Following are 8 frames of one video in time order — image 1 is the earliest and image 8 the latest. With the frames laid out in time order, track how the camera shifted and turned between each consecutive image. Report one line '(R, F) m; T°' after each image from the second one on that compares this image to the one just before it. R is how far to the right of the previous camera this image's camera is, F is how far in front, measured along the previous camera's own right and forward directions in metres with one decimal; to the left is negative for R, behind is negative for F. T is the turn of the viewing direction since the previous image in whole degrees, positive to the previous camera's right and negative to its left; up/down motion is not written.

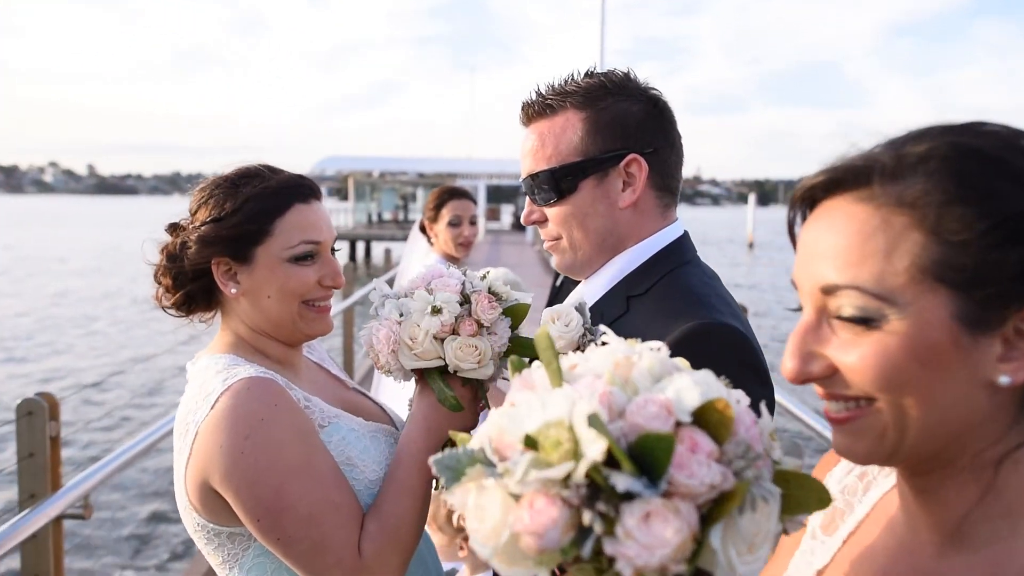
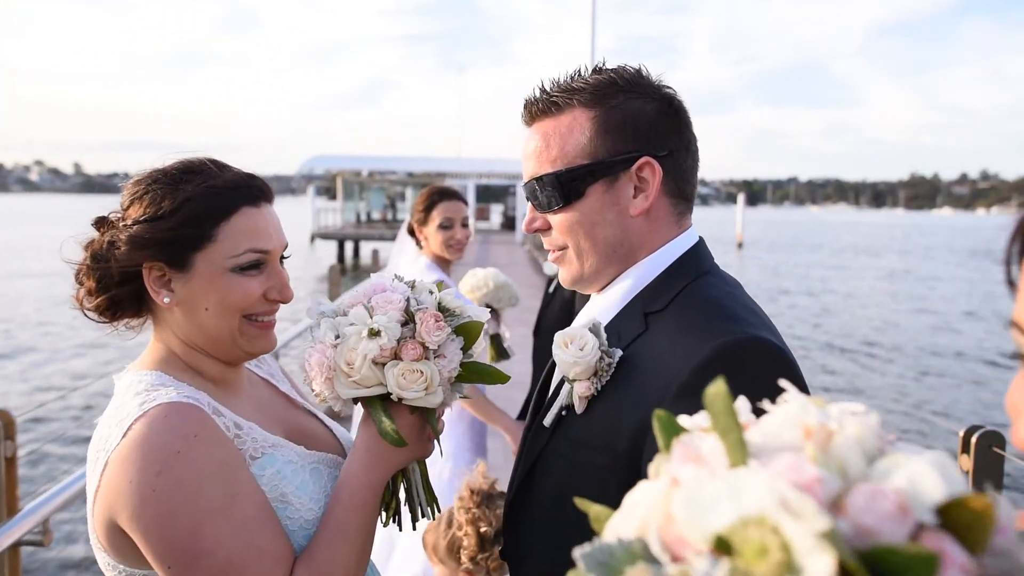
(0.0, +0.1) m; +1°
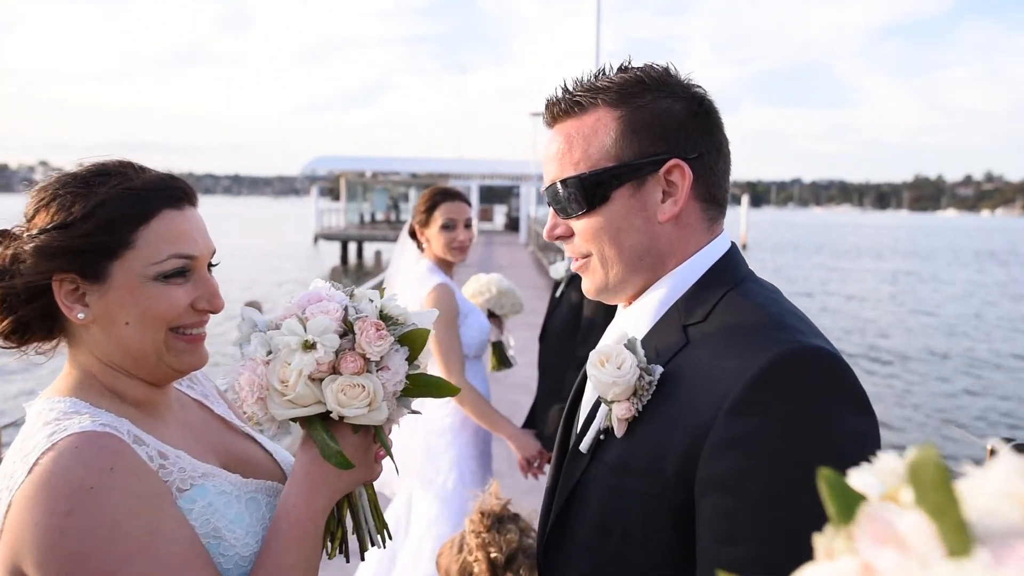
(0.0, +0.1) m; 0°
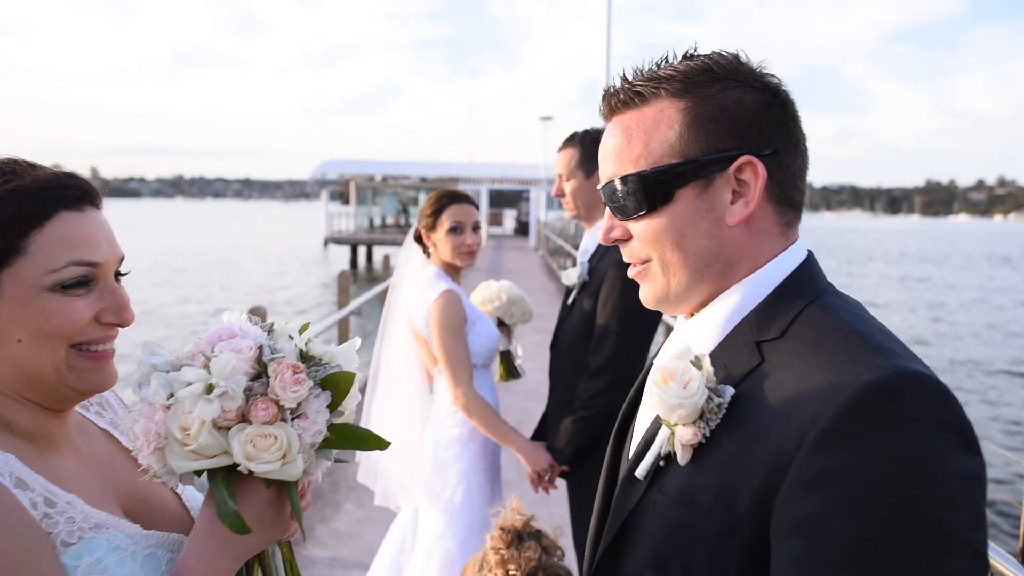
(0.0, +0.1) m; -1°
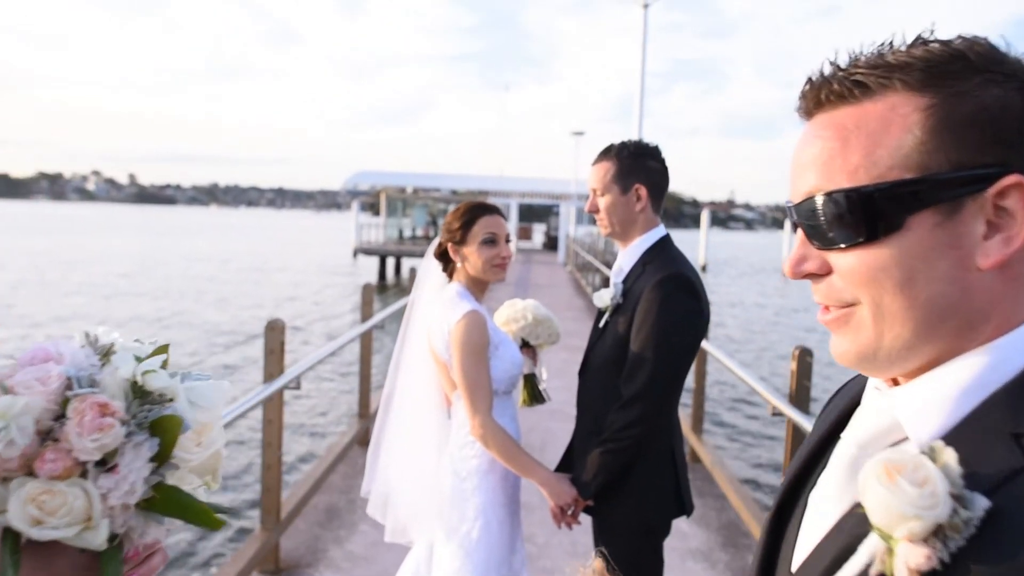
(0.0, +0.2) m; -2°
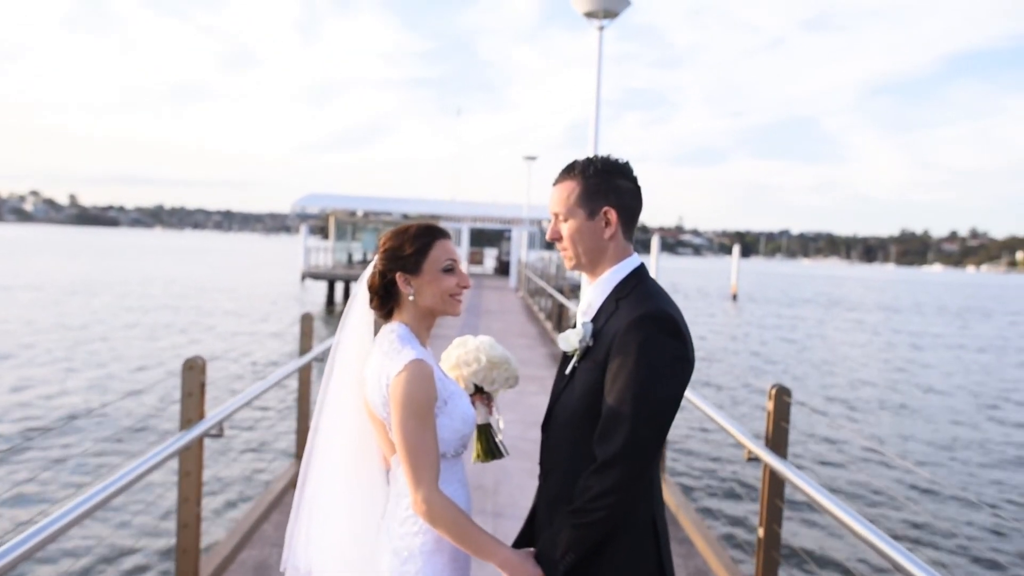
(0.0, +0.5) m; +3°
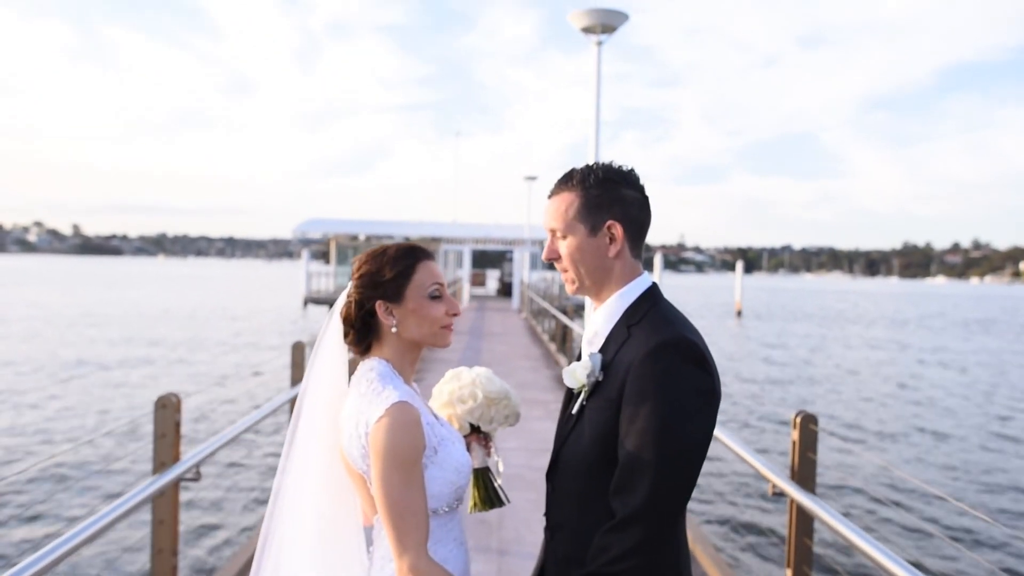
(0.0, +0.4) m; 0°
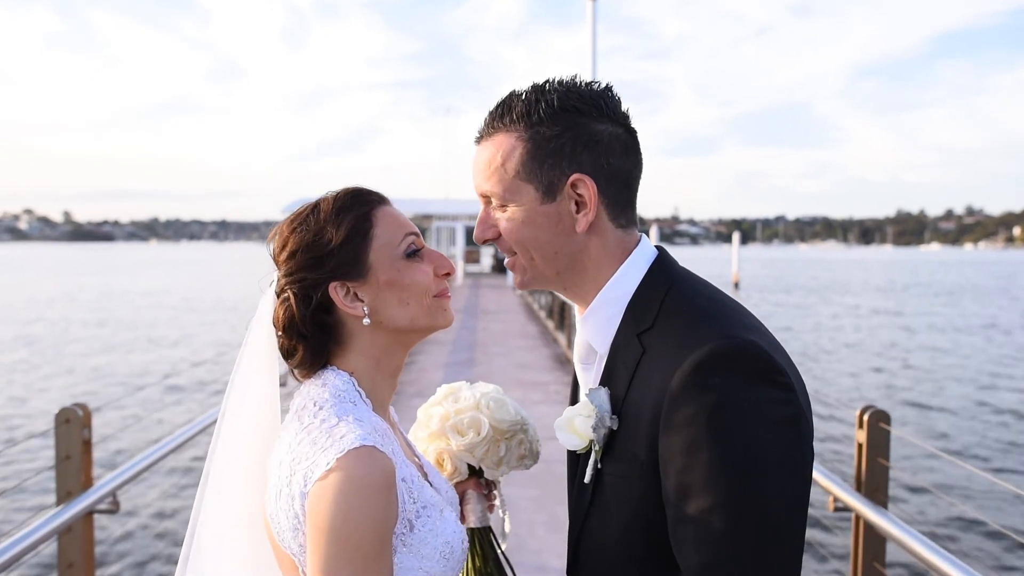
(0.0, +0.8) m; 0°
